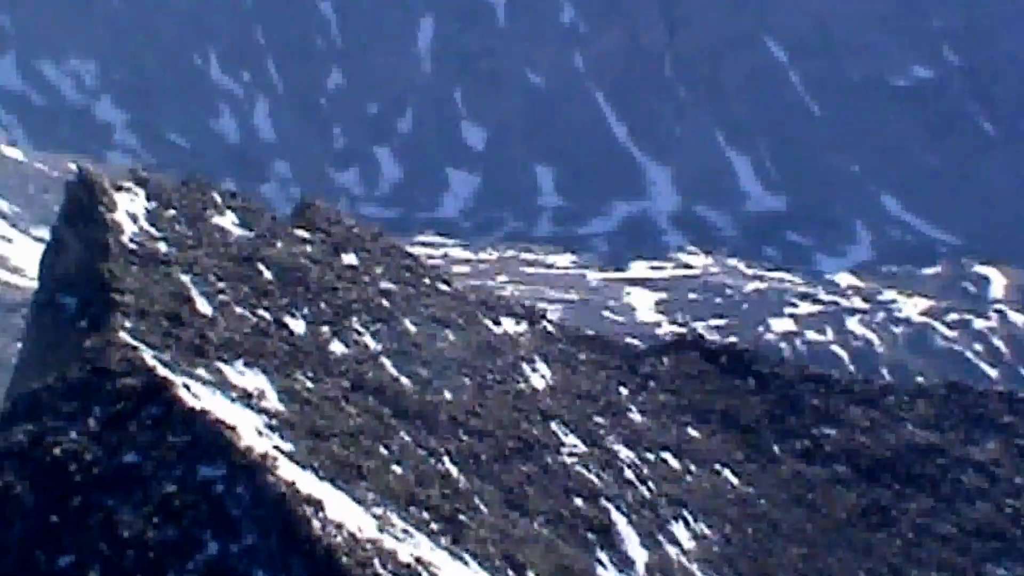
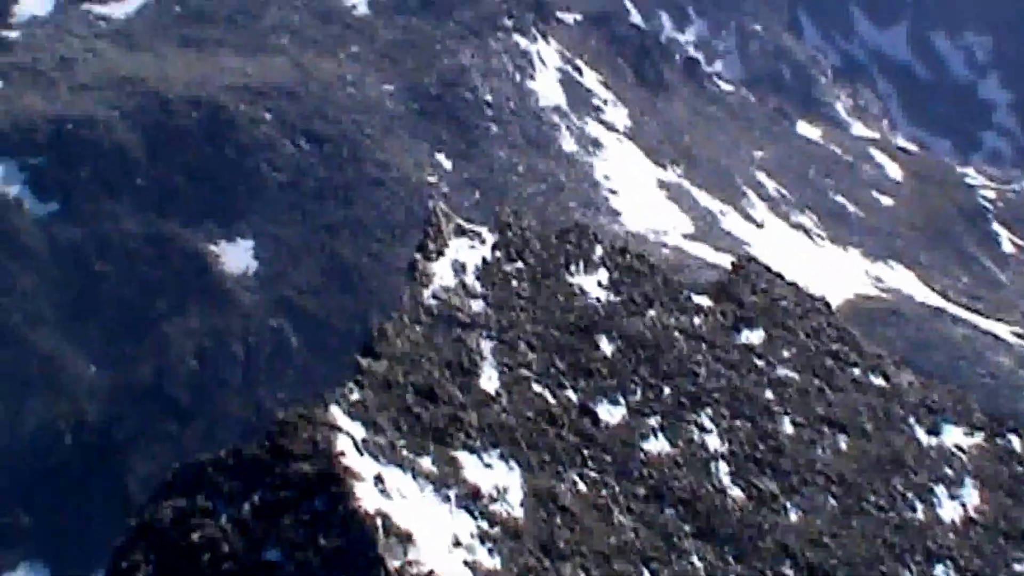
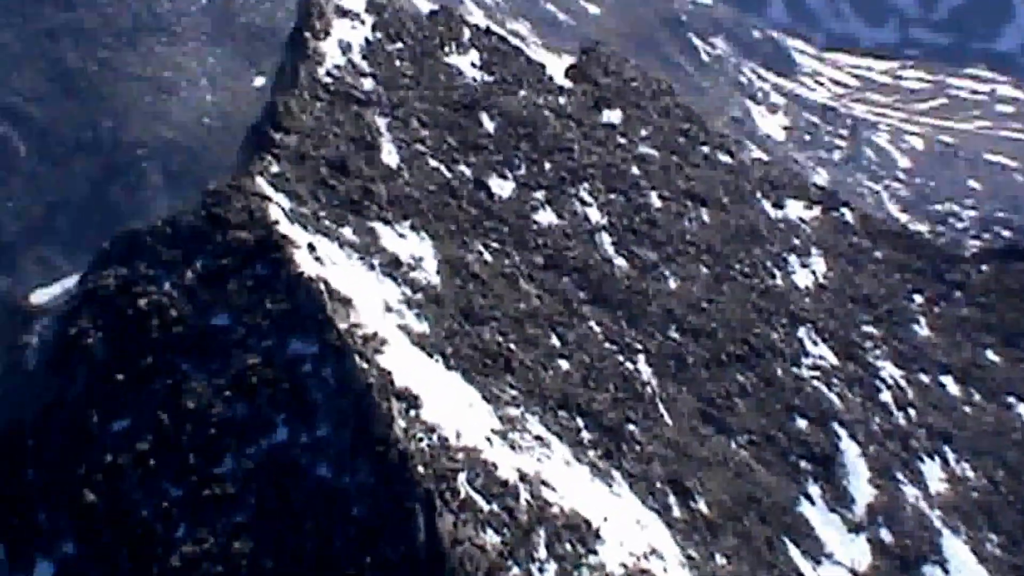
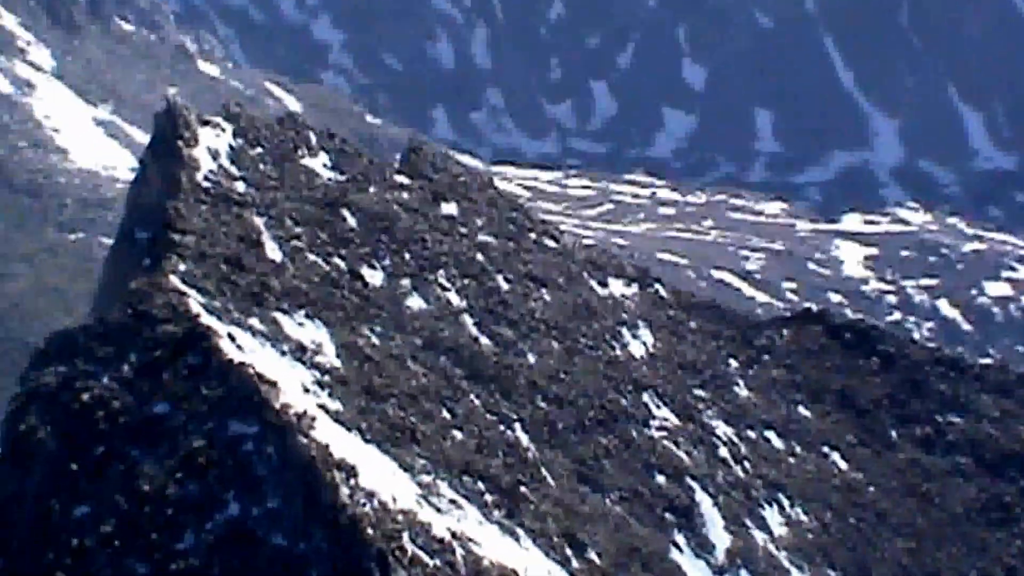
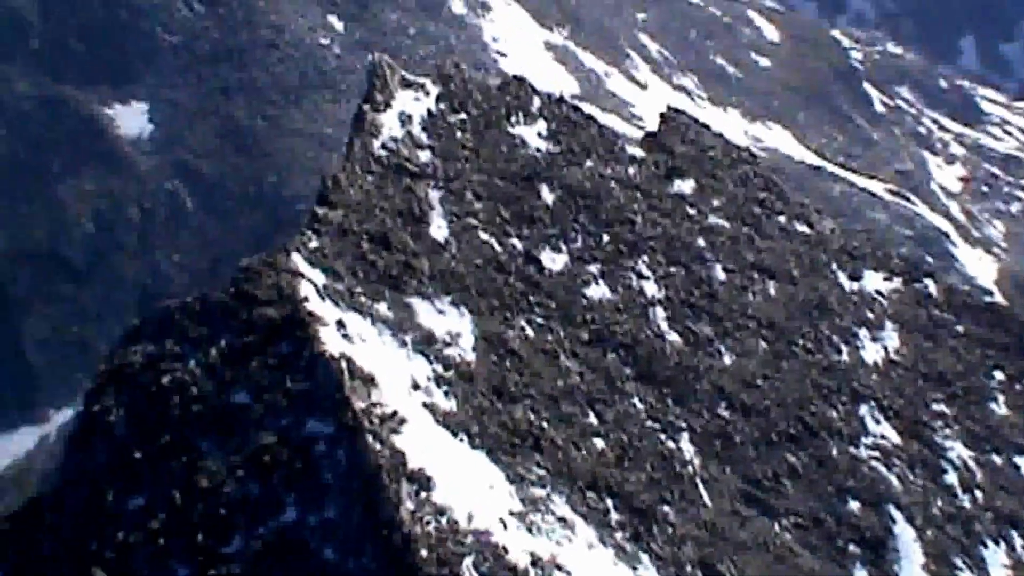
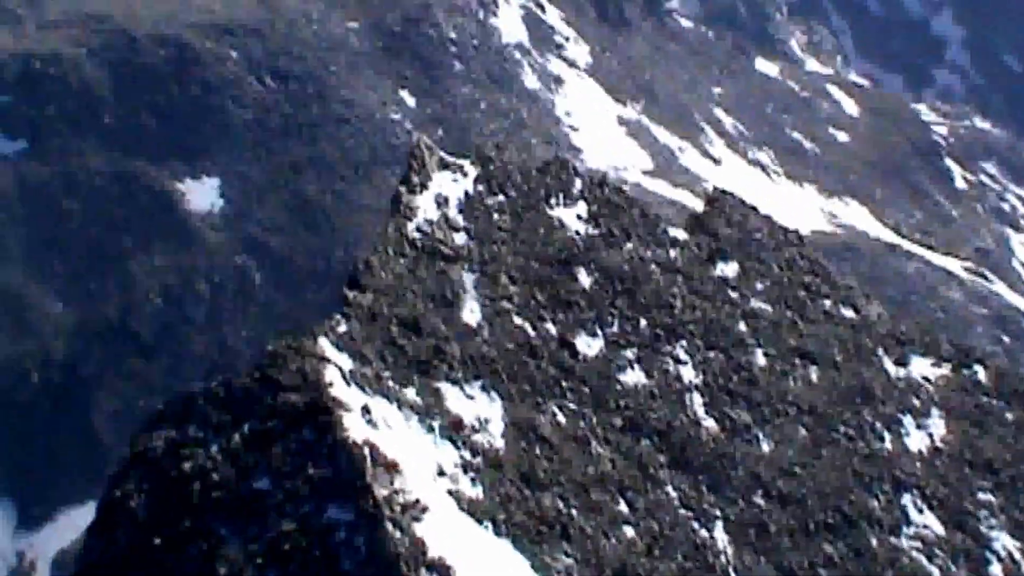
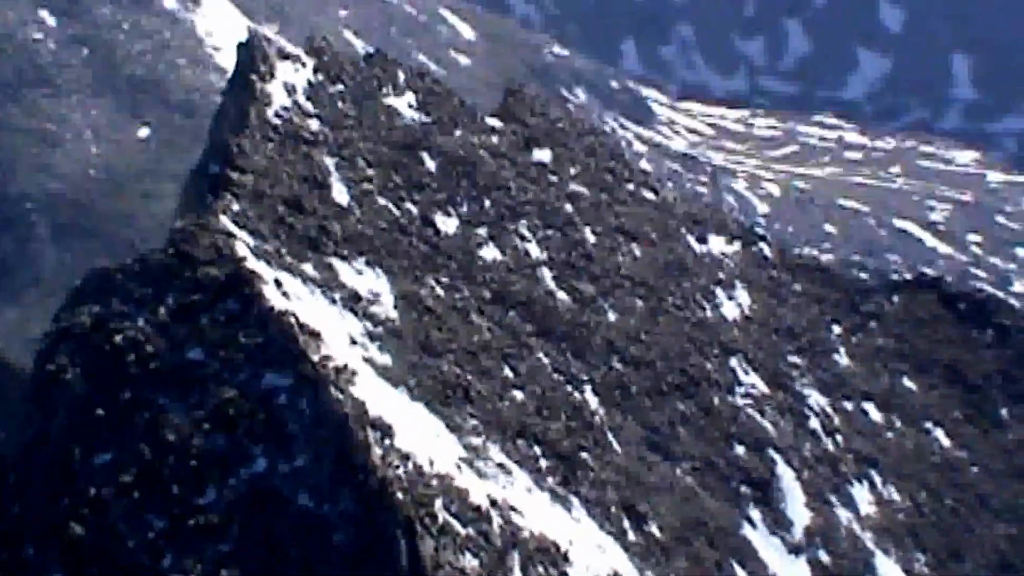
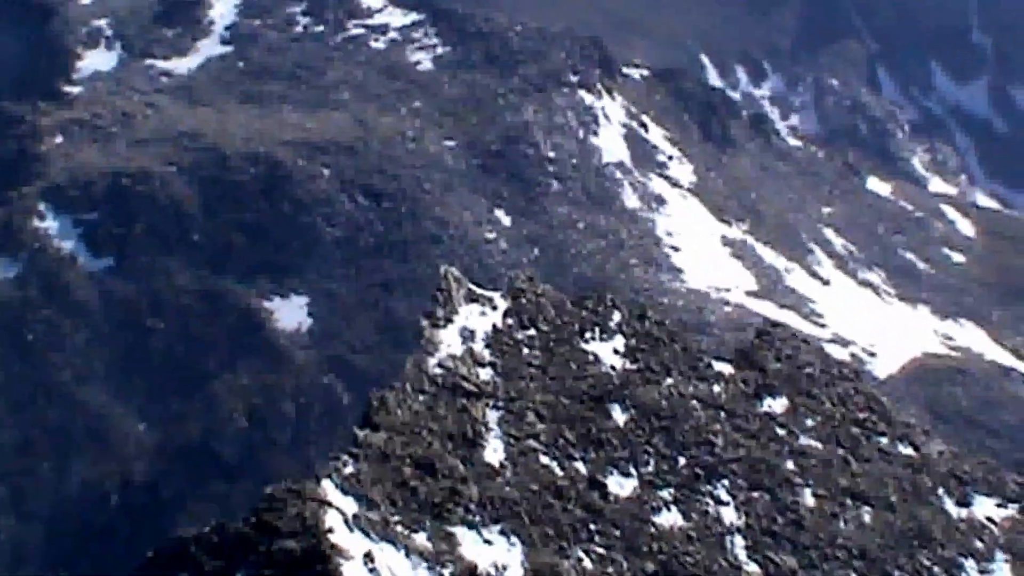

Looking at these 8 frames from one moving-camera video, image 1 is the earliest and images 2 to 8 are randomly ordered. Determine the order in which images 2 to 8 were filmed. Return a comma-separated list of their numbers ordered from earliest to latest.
4, 7, 3, 5, 6, 2, 8
